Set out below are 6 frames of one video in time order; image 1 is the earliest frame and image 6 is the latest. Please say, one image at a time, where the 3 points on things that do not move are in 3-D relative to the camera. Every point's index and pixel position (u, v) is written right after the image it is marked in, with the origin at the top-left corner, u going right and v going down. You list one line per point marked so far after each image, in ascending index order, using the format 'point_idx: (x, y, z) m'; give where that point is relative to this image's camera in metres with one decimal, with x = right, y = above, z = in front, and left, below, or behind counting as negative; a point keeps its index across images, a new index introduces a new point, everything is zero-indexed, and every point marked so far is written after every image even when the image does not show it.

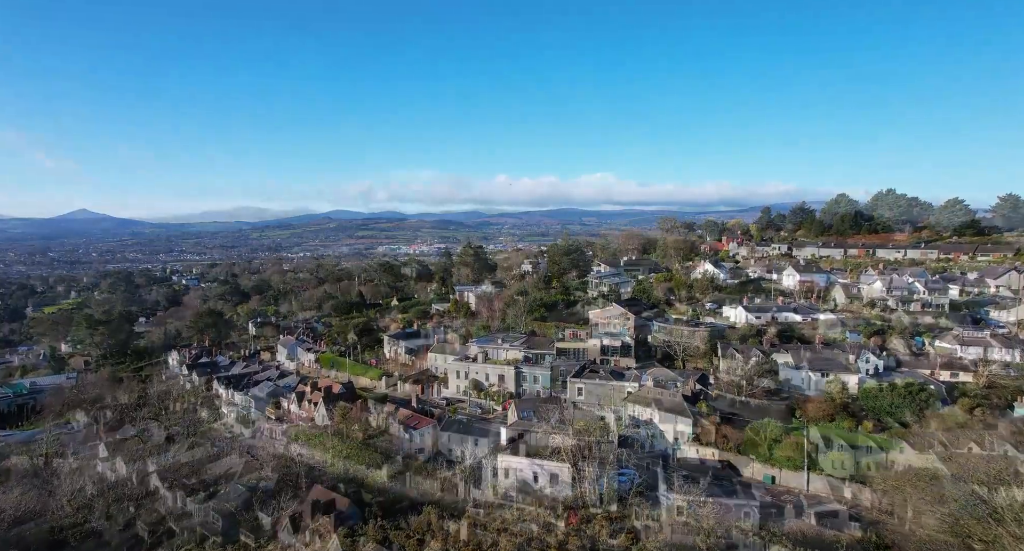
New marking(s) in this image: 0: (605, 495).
0: (+2.4, -5.7, +15.9) m
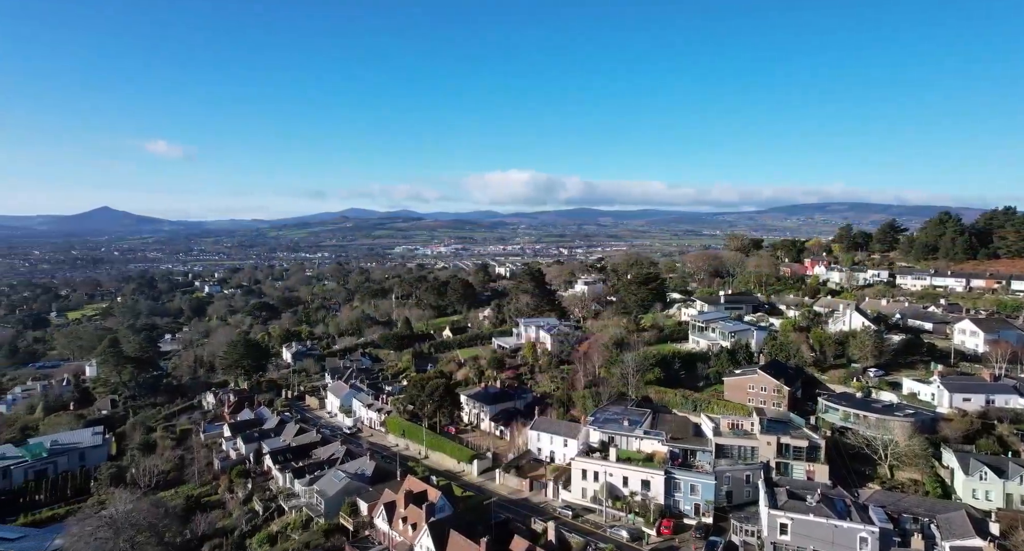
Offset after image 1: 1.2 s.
0: (+4.6, -5.7, +15.1) m
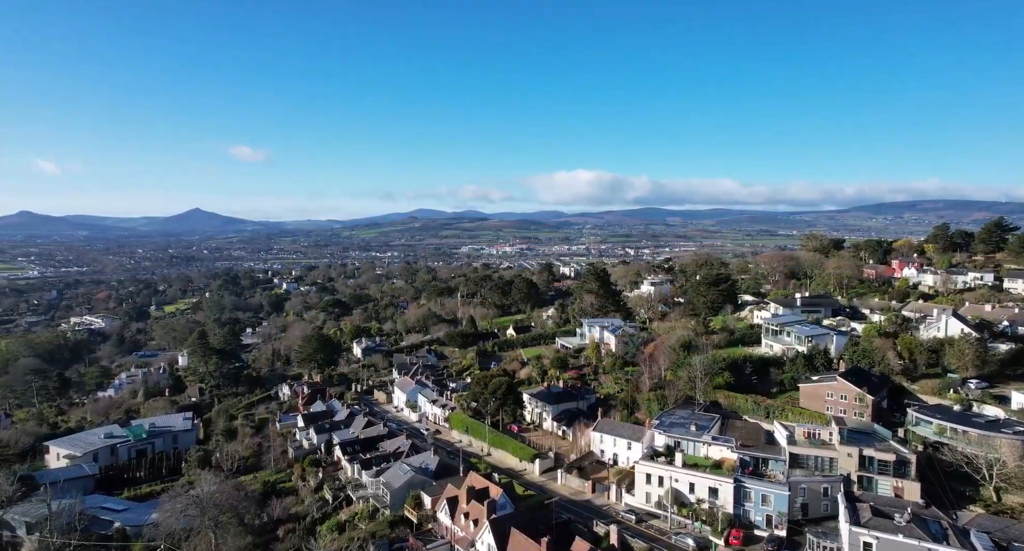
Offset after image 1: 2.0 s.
0: (+6.1, -5.7, +14.4) m
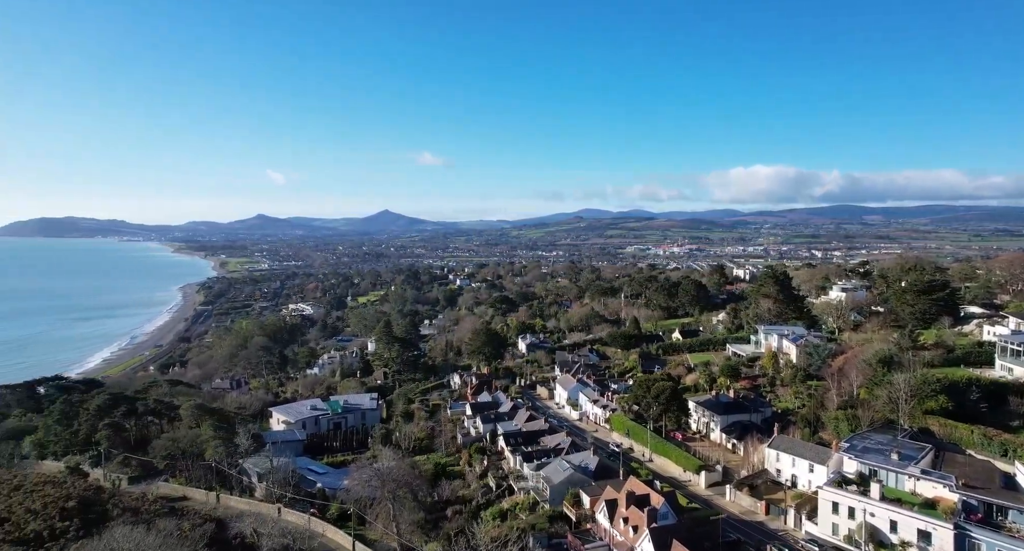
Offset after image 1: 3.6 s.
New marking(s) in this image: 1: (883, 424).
0: (+9.6, -5.9, +11.8) m
1: (+10.8, -4.3, +17.5) m
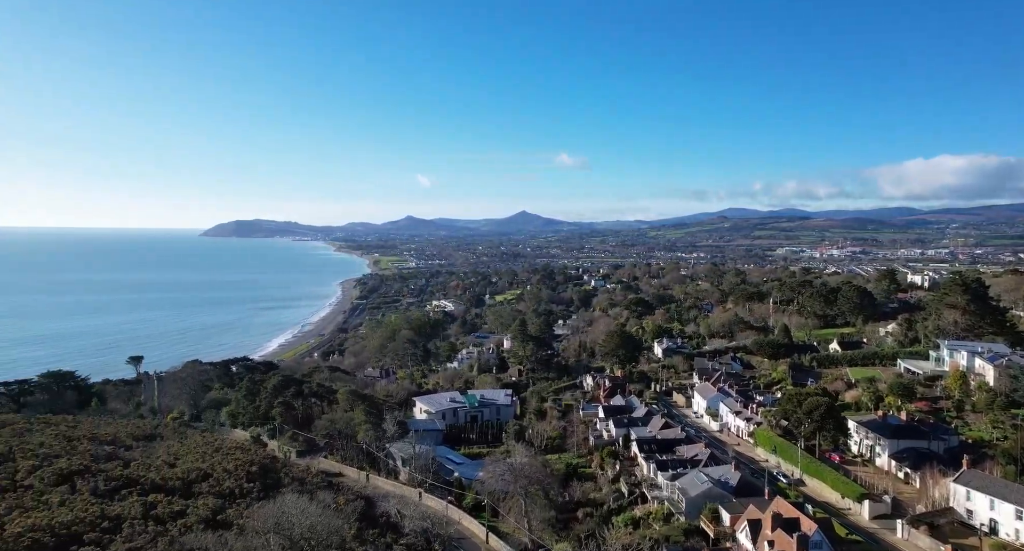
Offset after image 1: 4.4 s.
0: (+11.9, -6.1, +8.1) m
1: (+14.4, -4.5, +13.4) m
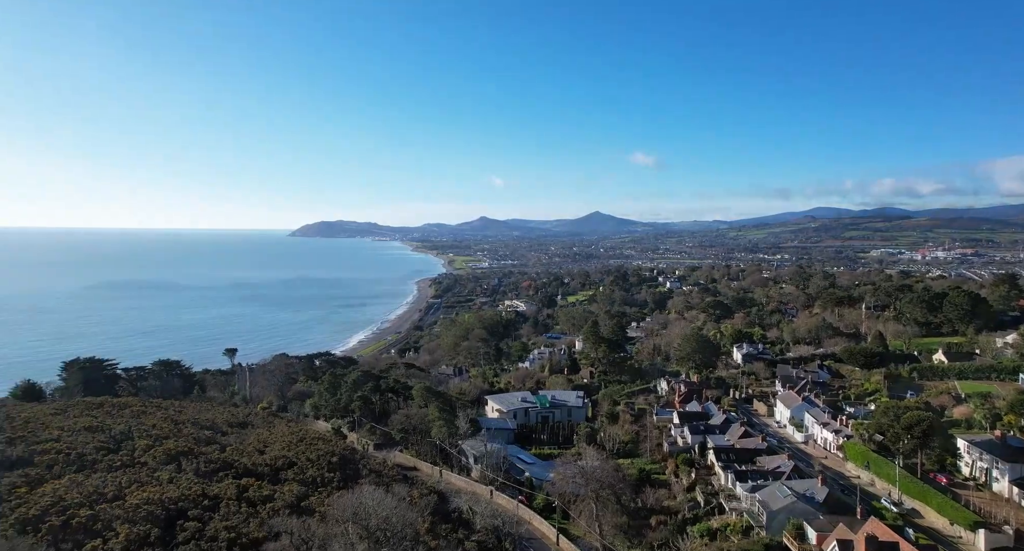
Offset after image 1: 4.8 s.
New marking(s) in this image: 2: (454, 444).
0: (+12.8, -6.1, +4.6) m
1: (+15.8, -4.6, +9.6) m
2: (-2.2, -6.1, +19.2) m
